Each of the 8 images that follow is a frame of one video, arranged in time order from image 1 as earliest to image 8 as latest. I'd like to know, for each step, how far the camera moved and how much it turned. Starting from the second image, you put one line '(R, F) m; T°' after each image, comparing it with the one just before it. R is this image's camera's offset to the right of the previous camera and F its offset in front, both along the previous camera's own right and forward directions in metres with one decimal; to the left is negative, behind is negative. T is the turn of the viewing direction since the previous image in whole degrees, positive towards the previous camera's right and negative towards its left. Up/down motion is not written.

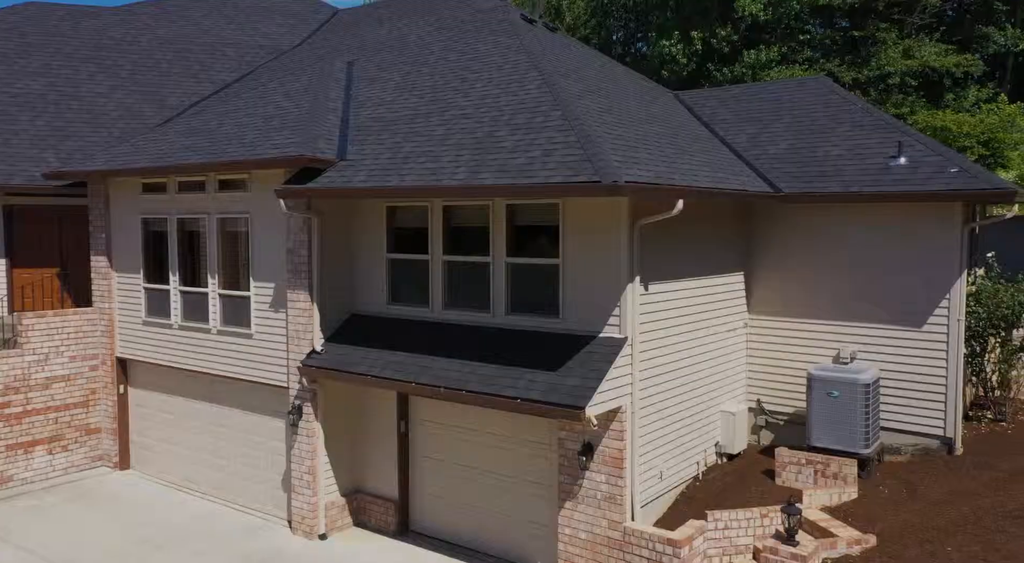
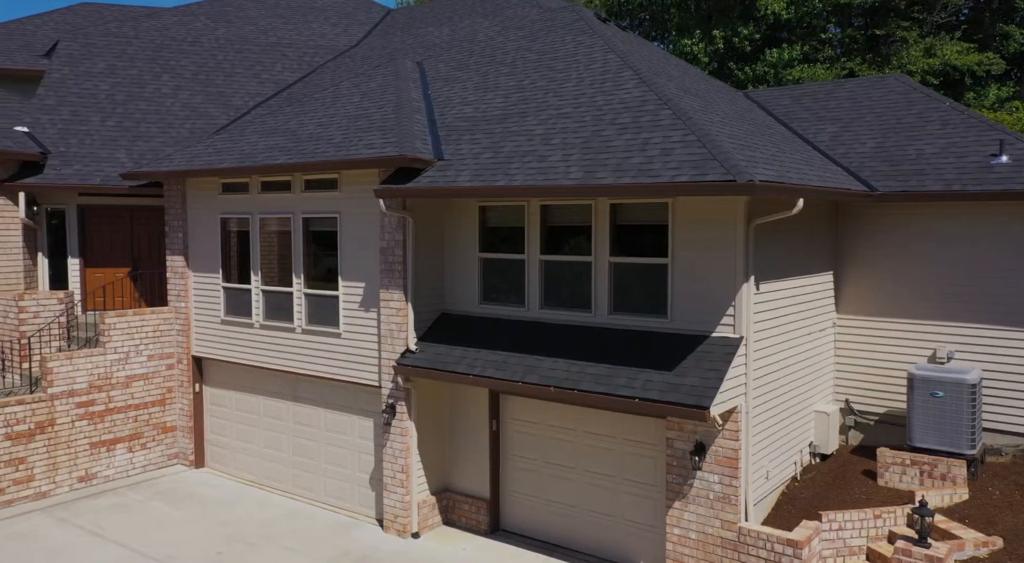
(-1.2, 0.0) m; -1°
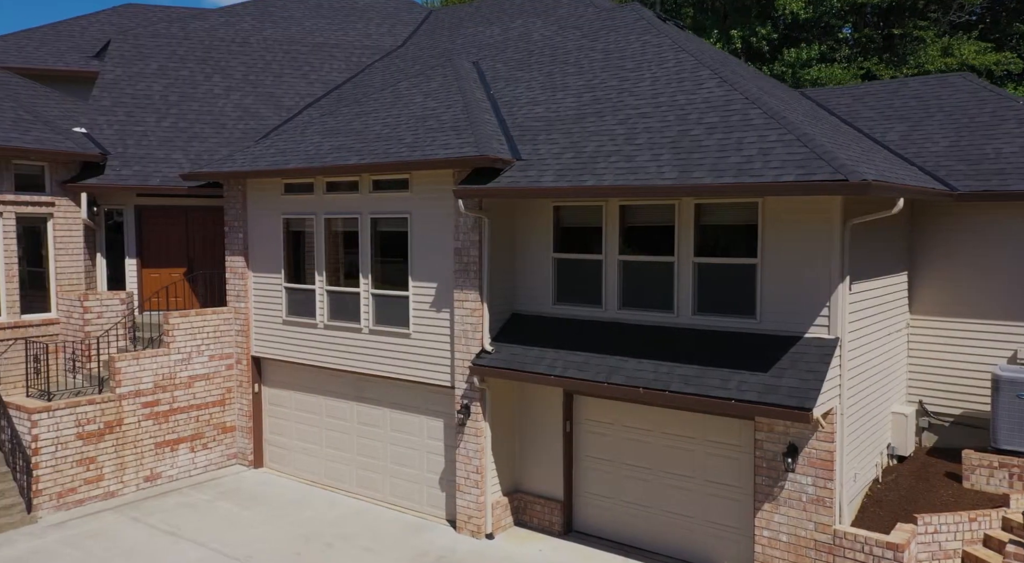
(-1.0, 0.0) m; -1°
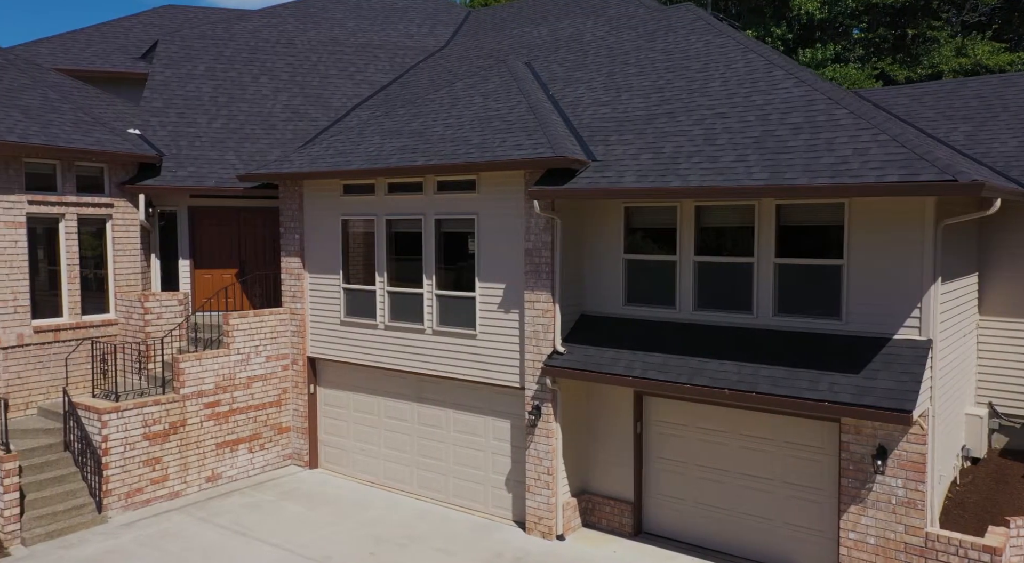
(-0.9, 0.0) m; -1°
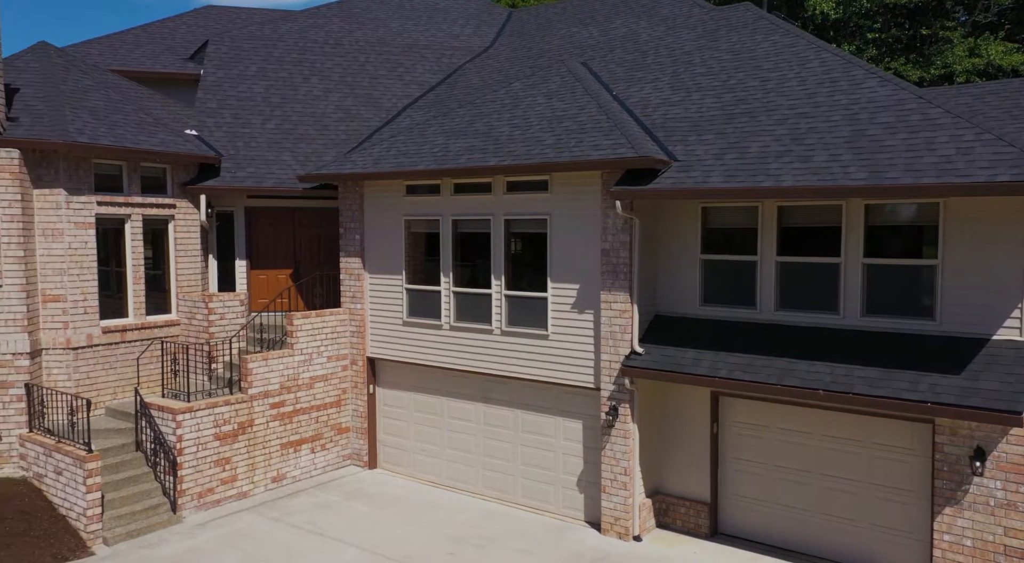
(-1.0, 0.0) m; 0°
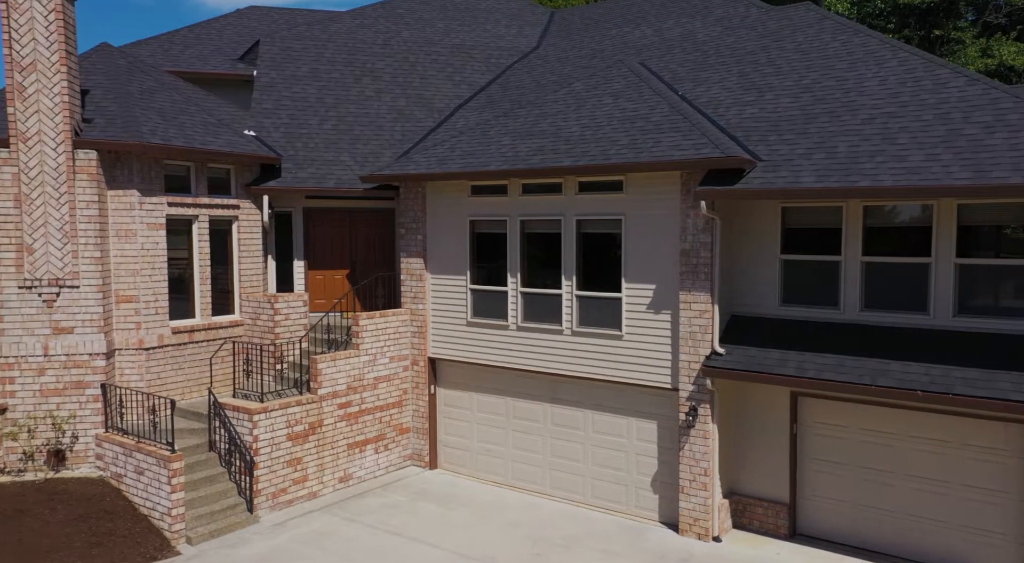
(-1.1, 0.0) m; 0°
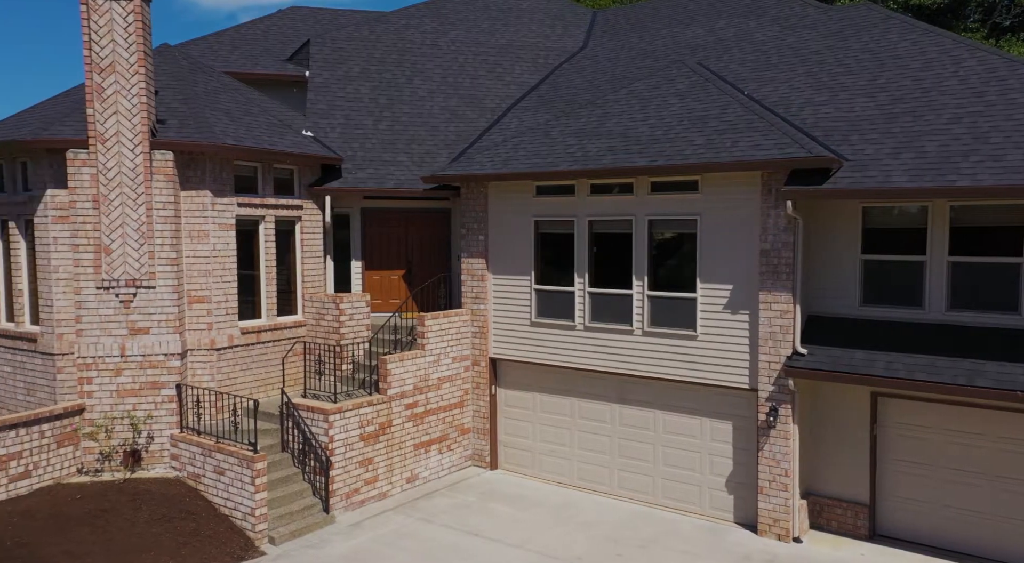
(-1.1, 0.0) m; 0°
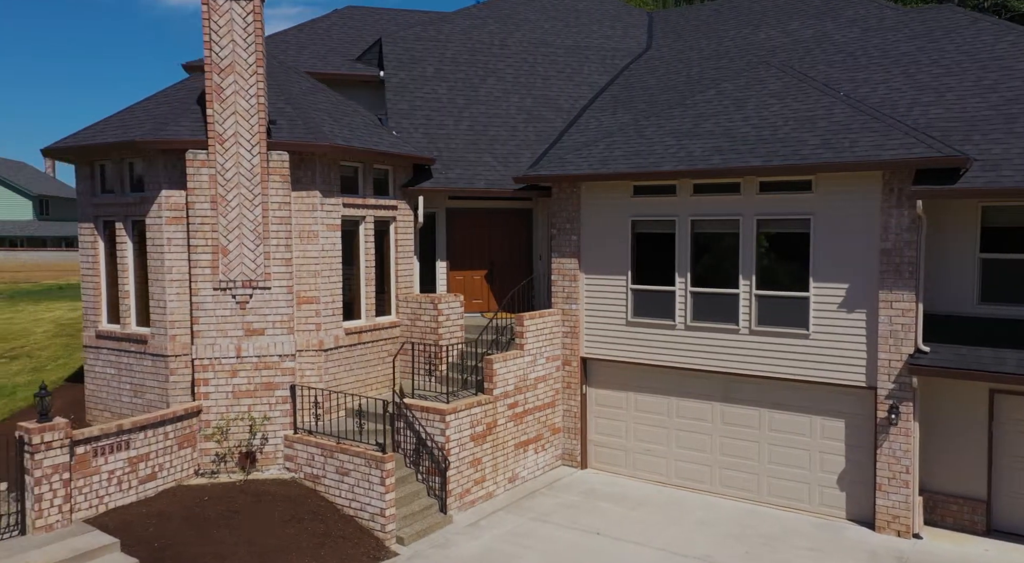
(-2.0, 0.0) m; +1°
